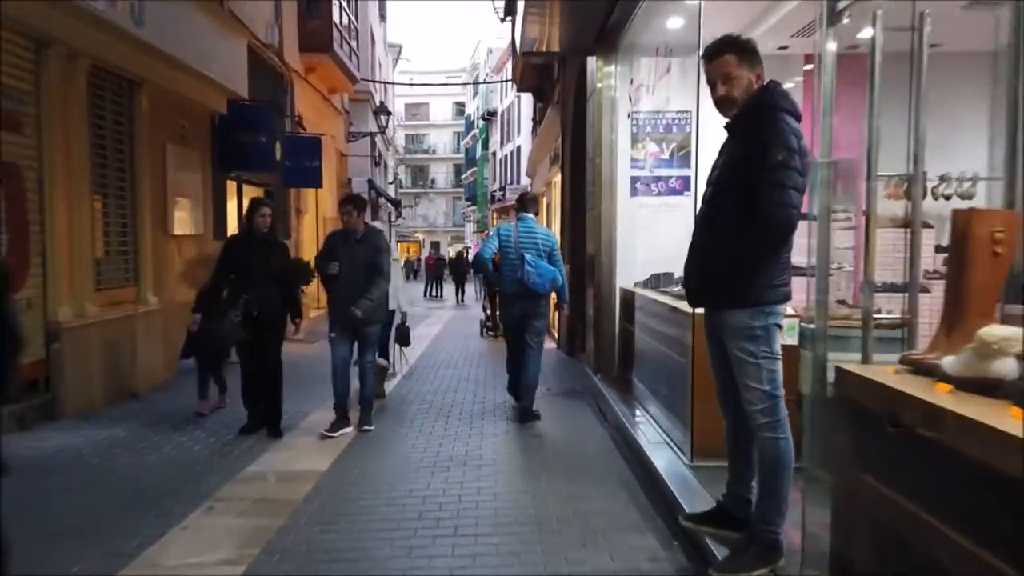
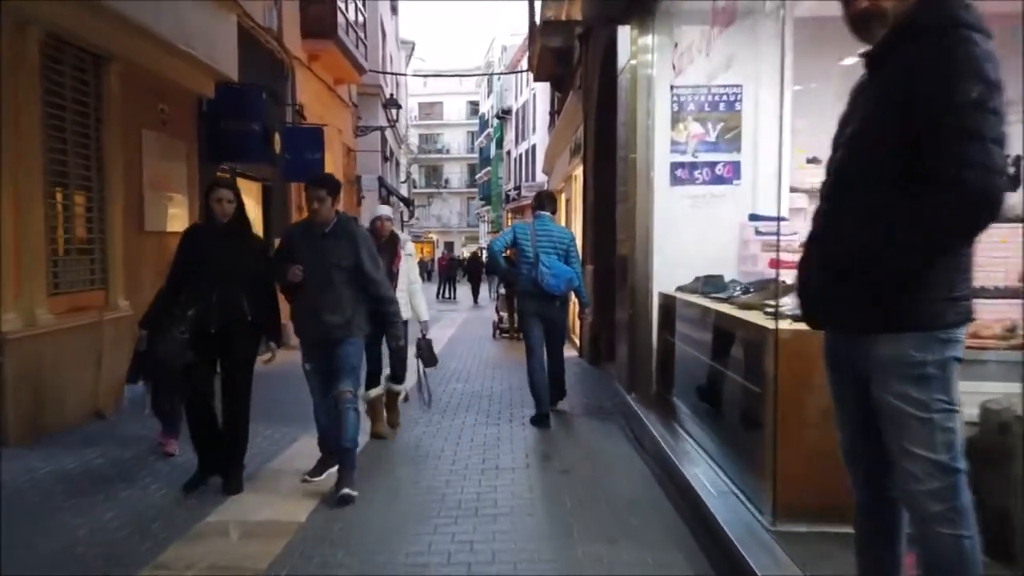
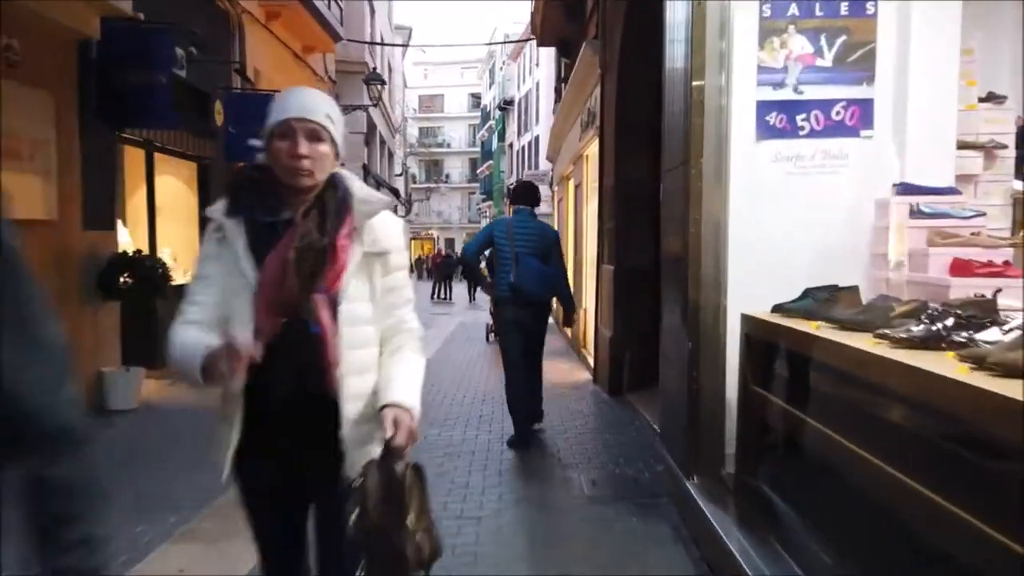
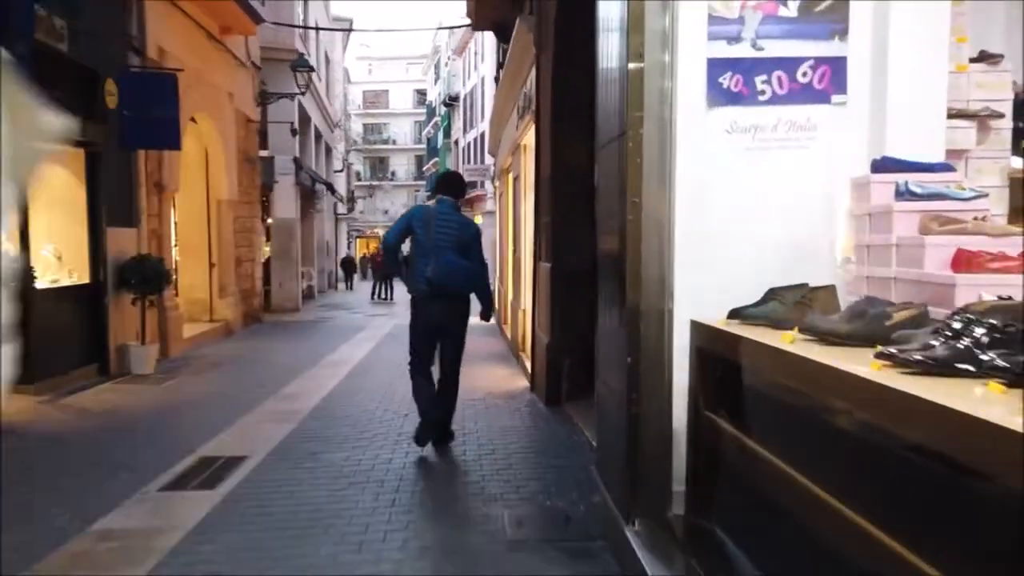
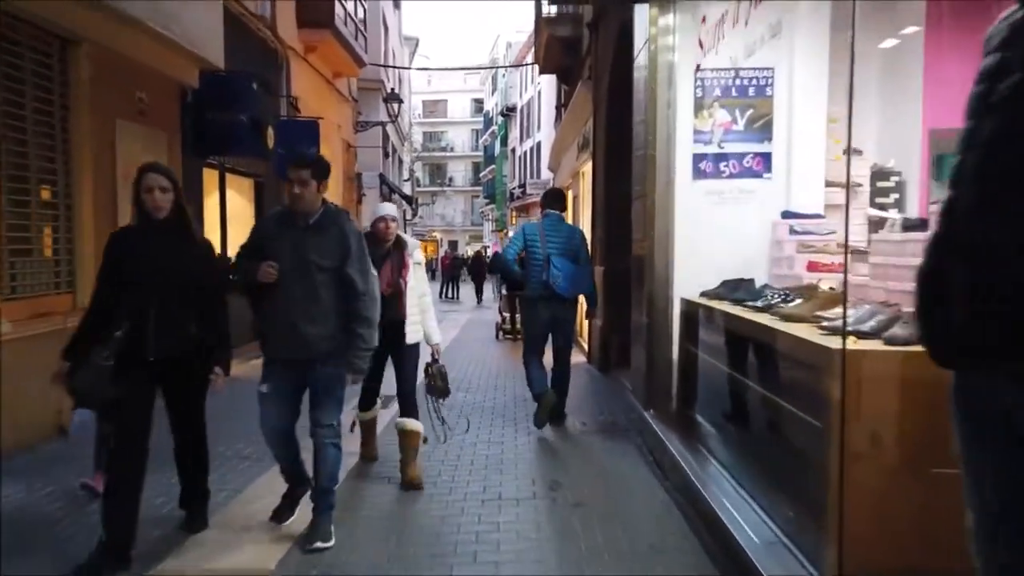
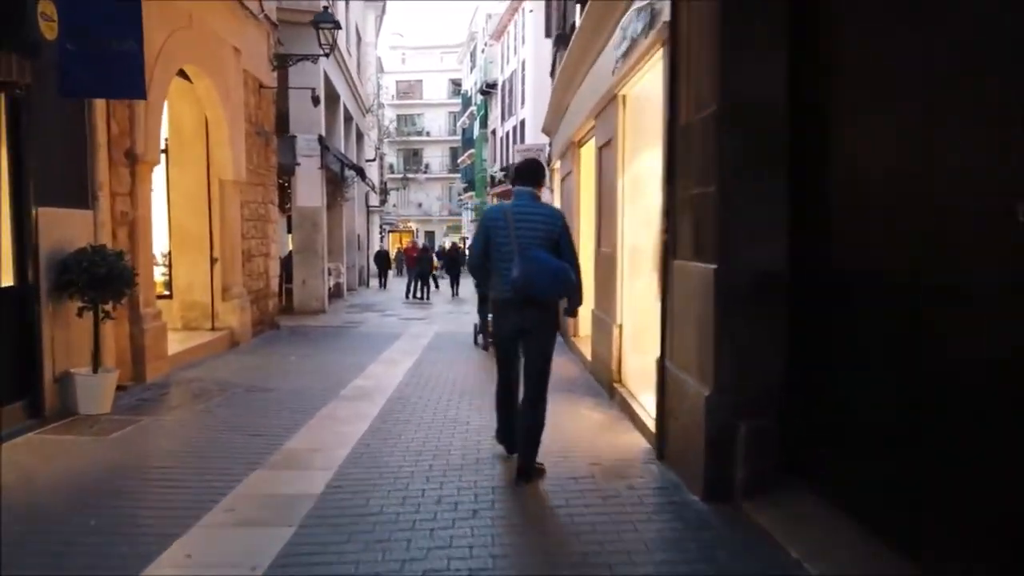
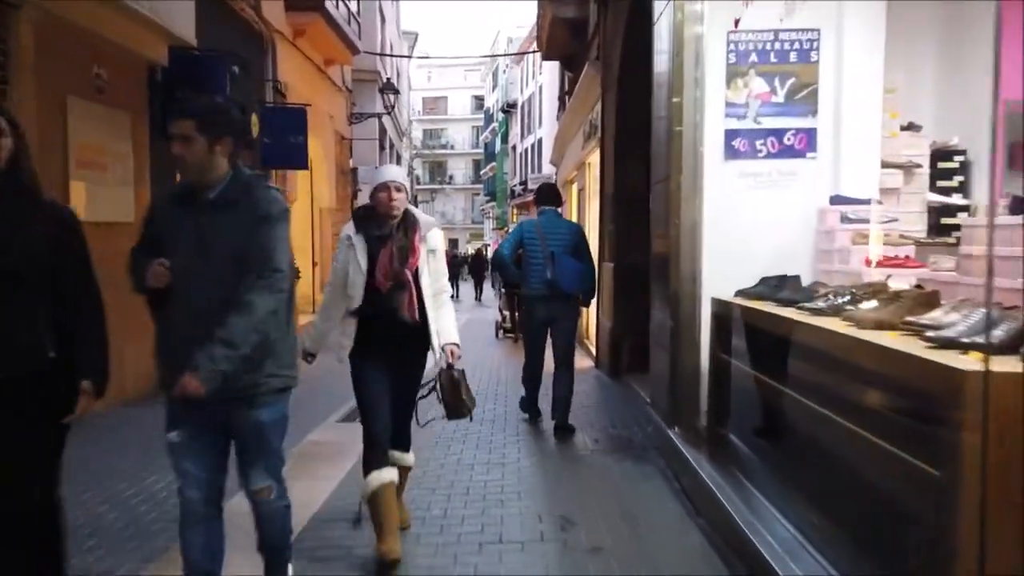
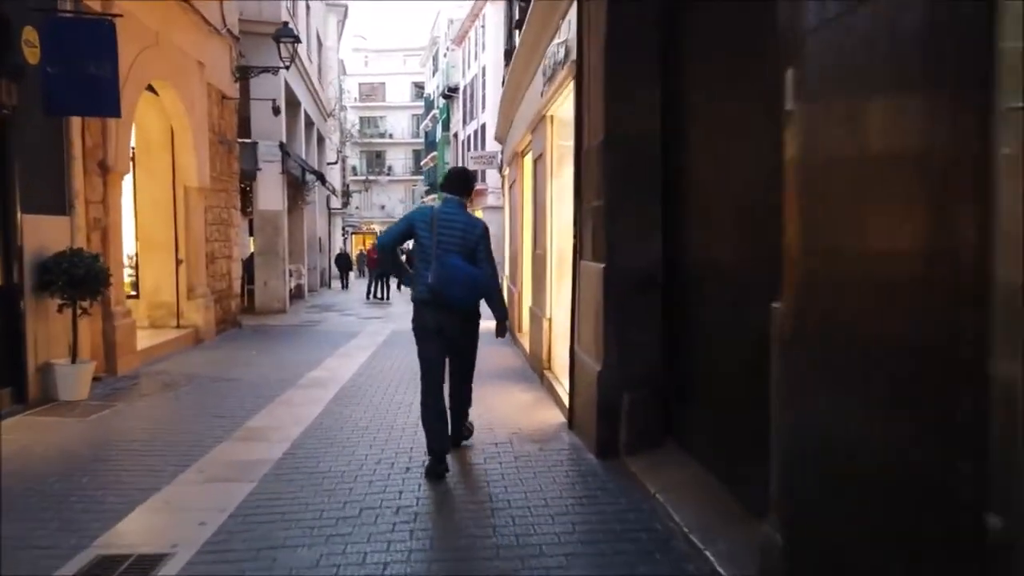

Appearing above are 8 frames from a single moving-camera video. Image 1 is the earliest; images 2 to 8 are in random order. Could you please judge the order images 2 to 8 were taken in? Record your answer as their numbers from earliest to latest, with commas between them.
2, 5, 7, 3, 4, 8, 6
